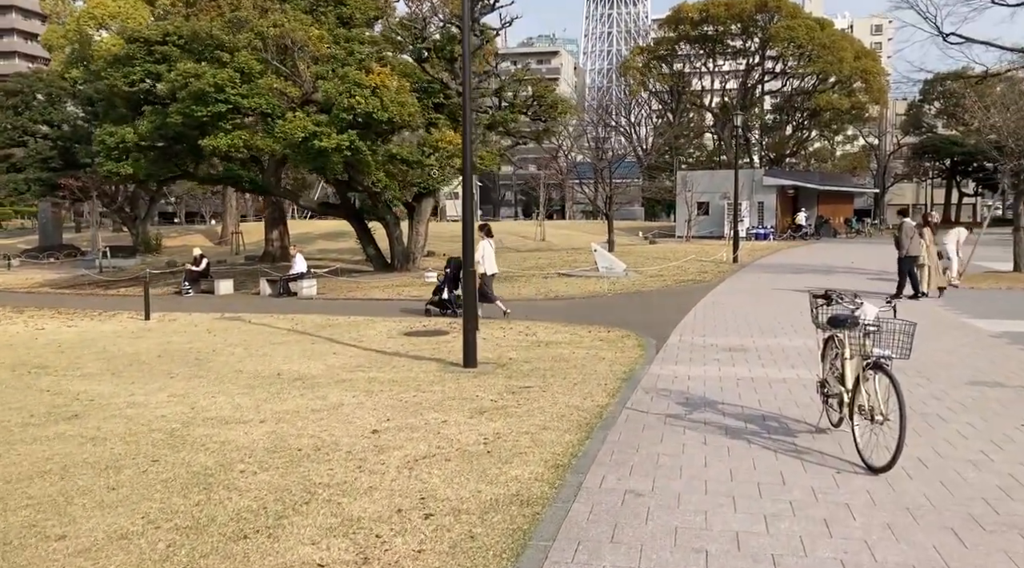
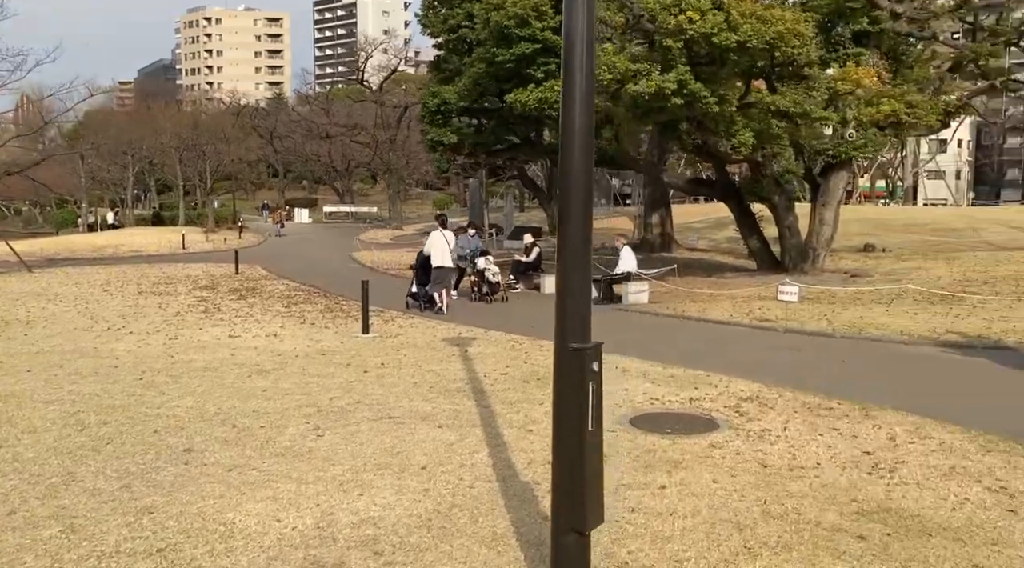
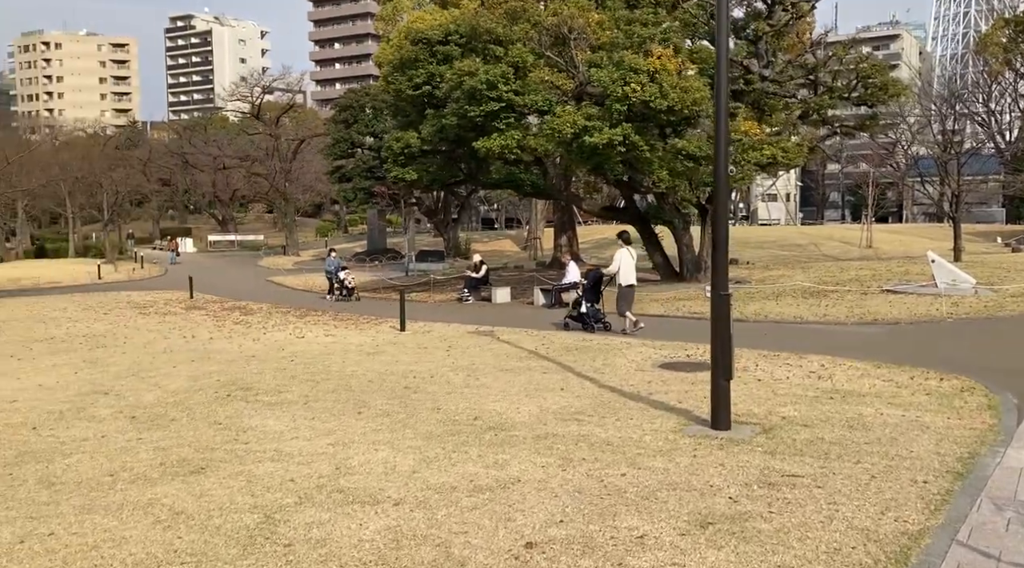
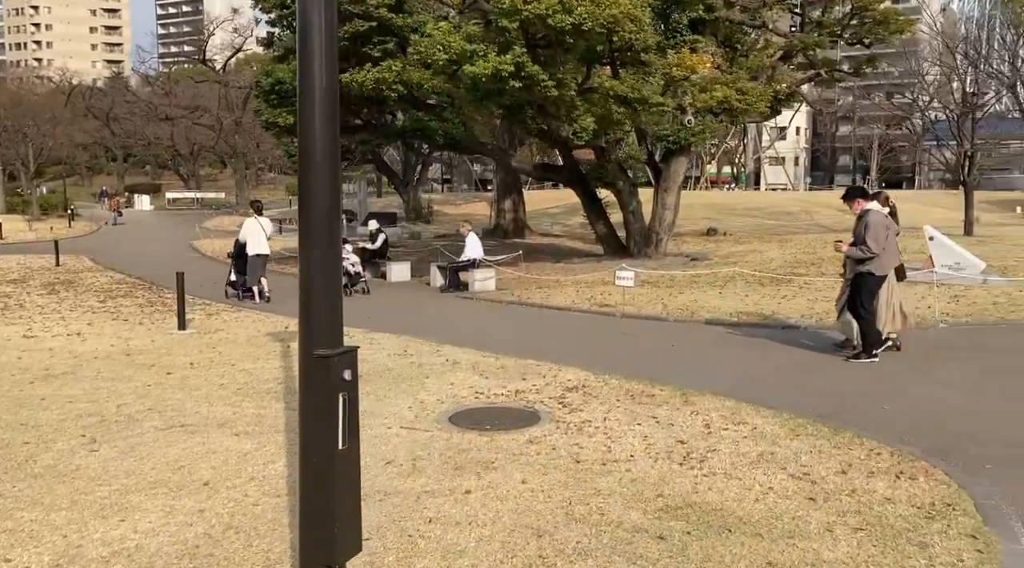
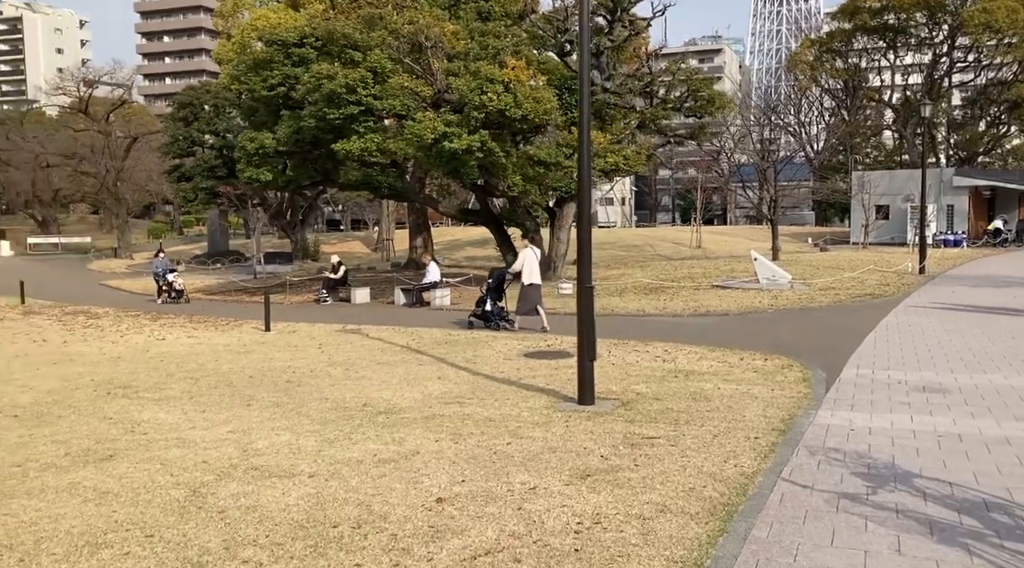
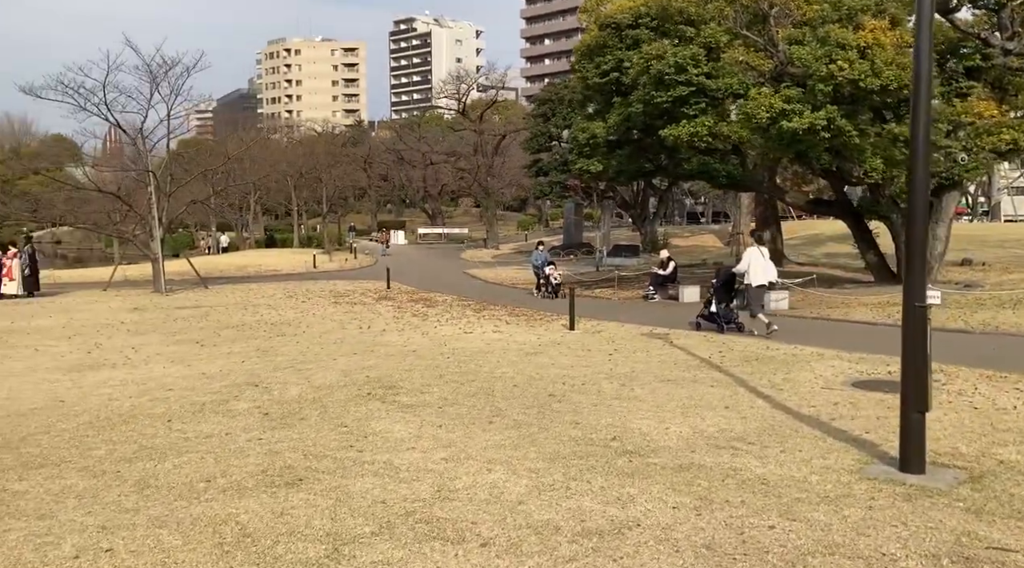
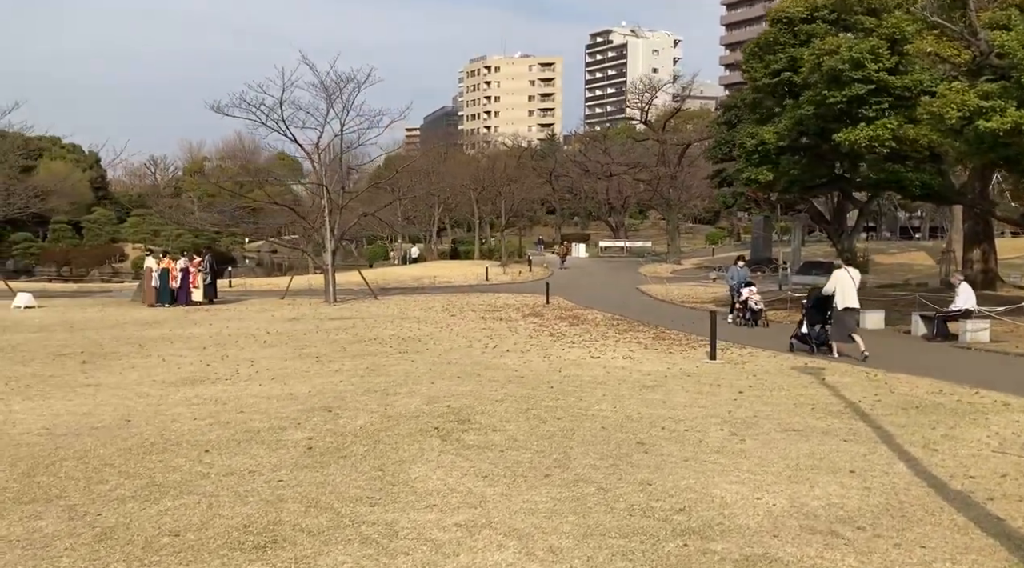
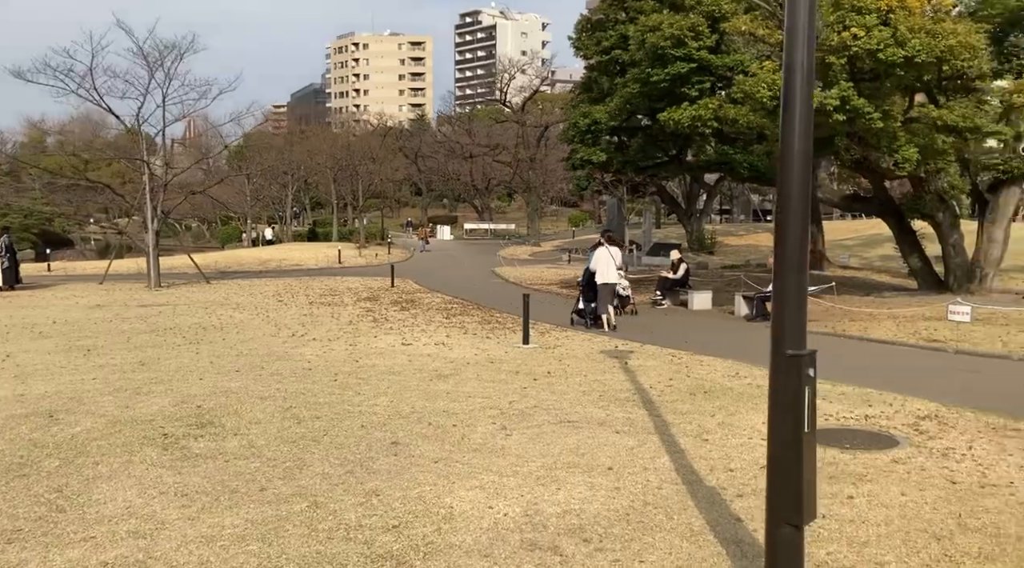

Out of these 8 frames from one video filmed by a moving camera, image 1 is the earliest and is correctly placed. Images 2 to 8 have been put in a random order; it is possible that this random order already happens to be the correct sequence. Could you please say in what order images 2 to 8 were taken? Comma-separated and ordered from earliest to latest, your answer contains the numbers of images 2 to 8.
5, 3, 6, 7, 8, 2, 4
